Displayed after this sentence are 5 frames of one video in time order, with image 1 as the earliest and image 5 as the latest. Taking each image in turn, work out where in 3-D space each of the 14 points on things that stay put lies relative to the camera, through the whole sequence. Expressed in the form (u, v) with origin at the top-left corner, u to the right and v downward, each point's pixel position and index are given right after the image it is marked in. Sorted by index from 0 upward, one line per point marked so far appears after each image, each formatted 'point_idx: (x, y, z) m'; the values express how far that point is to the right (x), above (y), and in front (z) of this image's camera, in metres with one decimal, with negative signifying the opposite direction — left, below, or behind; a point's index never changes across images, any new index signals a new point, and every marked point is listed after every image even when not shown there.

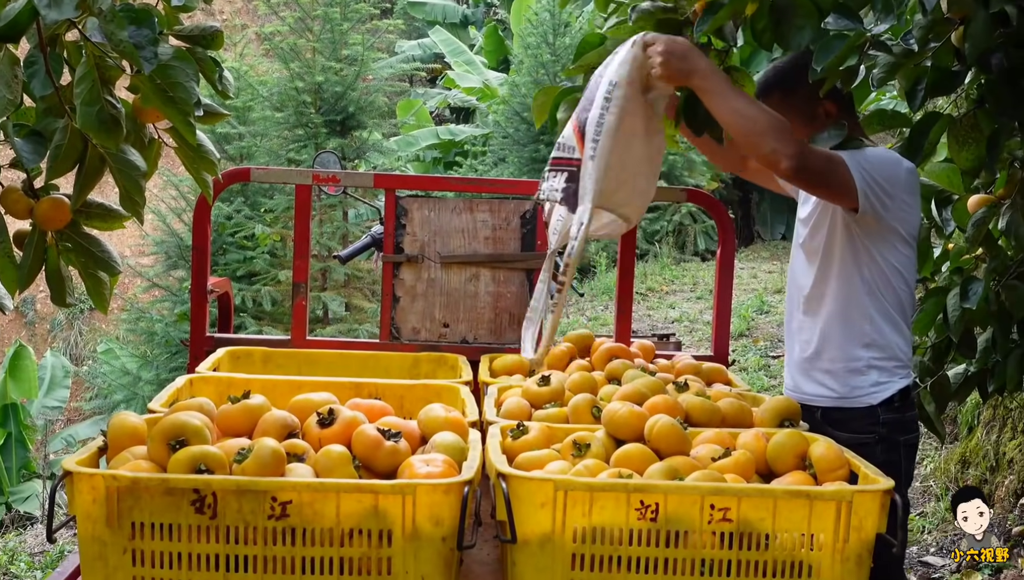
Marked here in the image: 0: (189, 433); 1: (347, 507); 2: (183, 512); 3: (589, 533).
0: (-0.5, -0.2, +1.6) m
1: (-0.2, -0.3, +1.5) m
2: (-0.5, -0.3, +1.5) m
3: (+0.1, -0.4, +1.5) m
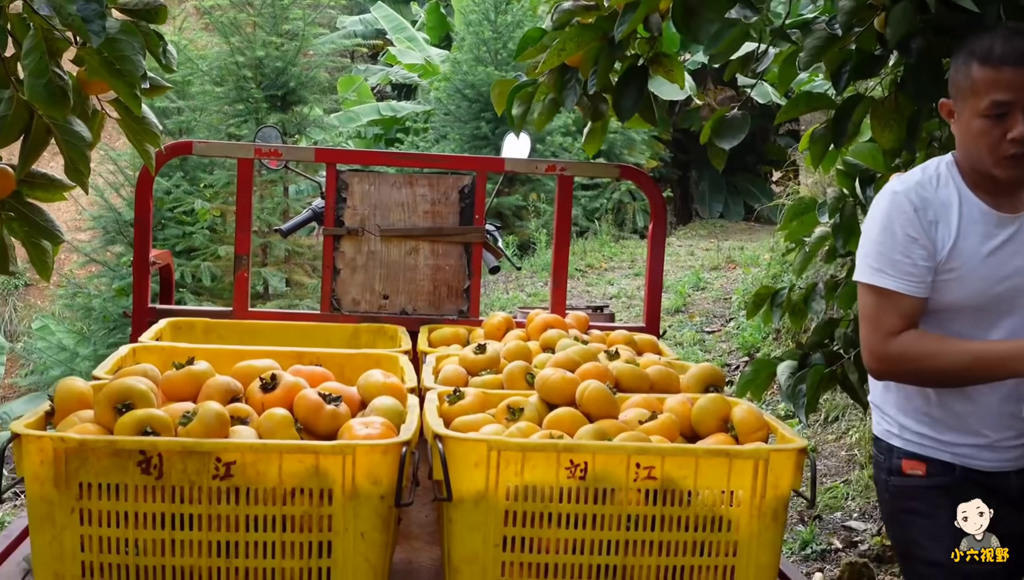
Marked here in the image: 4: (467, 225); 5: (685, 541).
0: (-0.6, -0.2, +1.6) m
1: (-0.3, -0.3, +1.6) m
2: (-0.6, -0.3, +1.6) m
3: (0.0, -0.3, +1.6) m
4: (-0.1, +0.2, +3.0) m
5: (+0.3, -0.4, +1.7) m
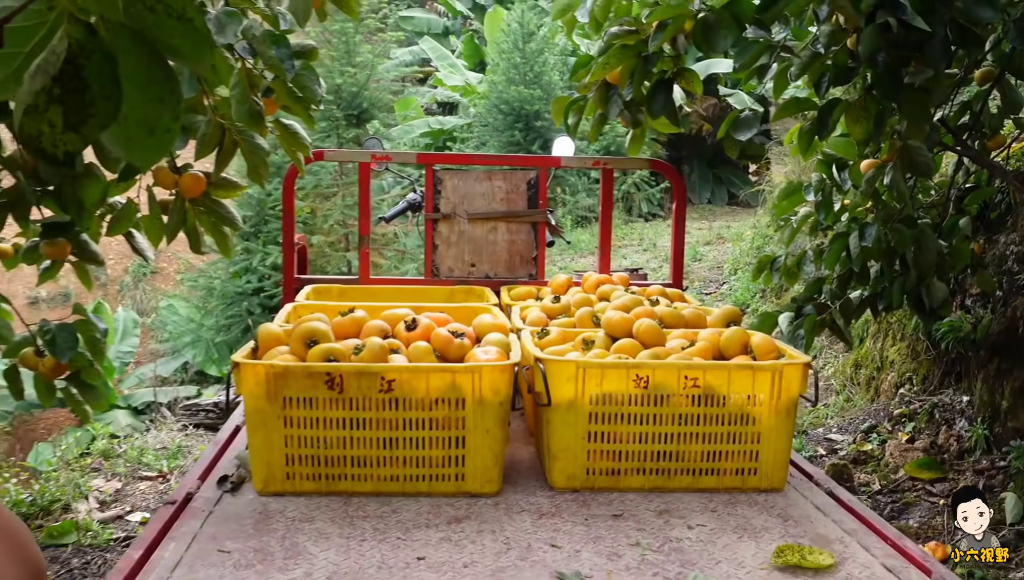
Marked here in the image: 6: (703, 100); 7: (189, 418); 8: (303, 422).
0: (-0.4, -0.1, +2.2) m
1: (-0.2, -0.2, +2.2) m
2: (-0.4, -0.2, +2.2) m
3: (+0.2, -0.2, +2.2) m
4: (+0.1, +0.3, +3.6) m
5: (+0.5, -0.3, +2.3) m
6: (+1.8, +1.7, +9.1) m
7: (-1.9, -0.8, +6.0) m
8: (-0.5, -0.3, +2.2) m
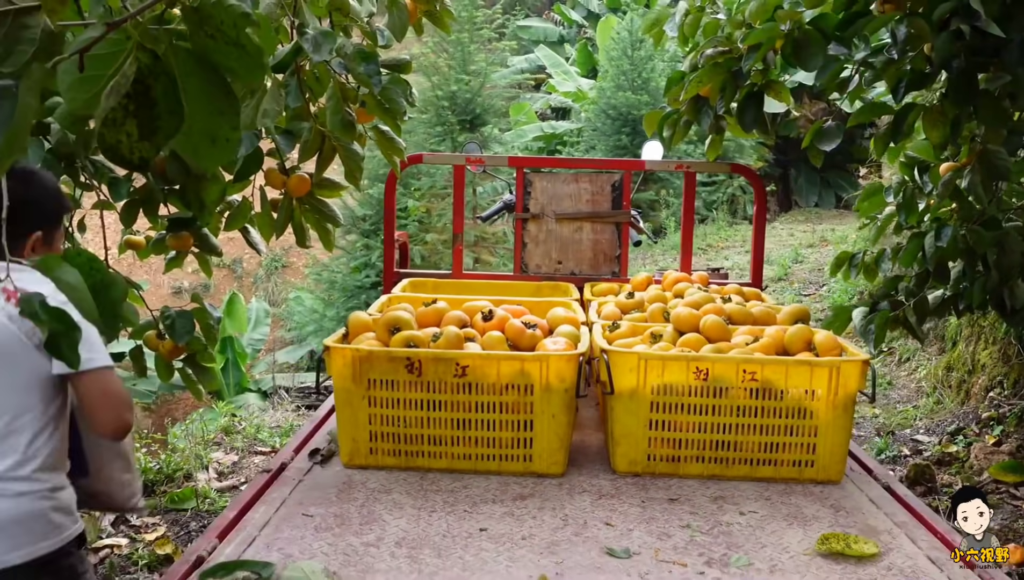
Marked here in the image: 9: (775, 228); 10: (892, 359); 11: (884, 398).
0: (-0.3, -0.1, +2.4) m
1: (0.0, -0.2, +2.3) m
2: (-0.3, -0.2, +2.4) m
3: (+0.4, -0.2, +2.3) m
4: (+0.4, +0.3, +3.7) m
5: (+0.6, -0.3, +2.3) m
6: (+2.7, +1.7, +9.0) m
7: (-1.3, -0.7, +6.3) m
8: (-0.3, -0.3, +2.4) m
9: (+3.2, +0.7, +12.0) m
10: (+2.3, -0.4, +6.0) m
11: (+2.0, -0.6, +5.5) m
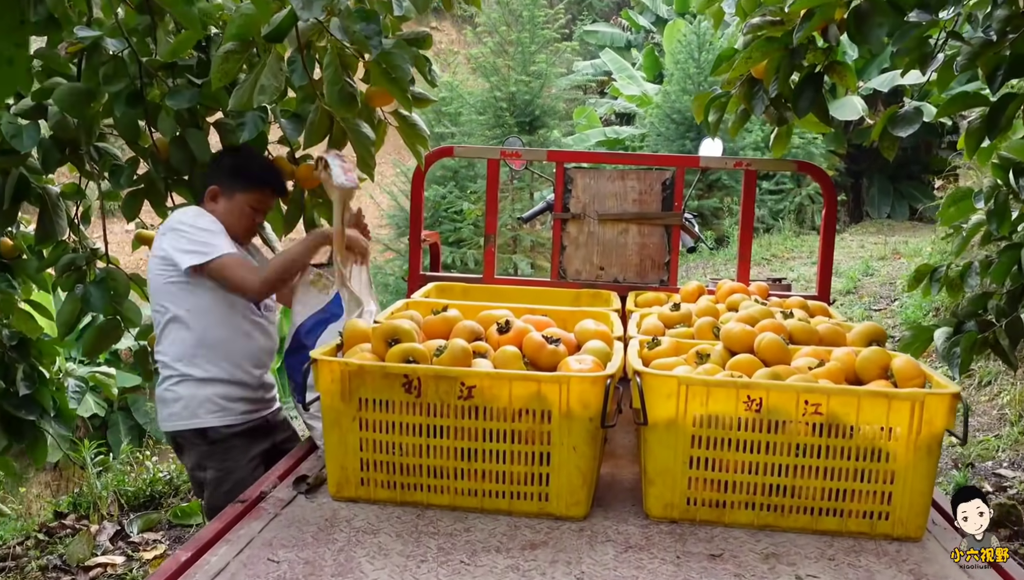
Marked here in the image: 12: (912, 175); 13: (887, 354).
0: (-0.2, -0.1, +2.1) m
1: (0.0, -0.2, +2.0) m
2: (-0.2, -0.2, +2.0) m
3: (+0.4, -0.3, +2.0) m
4: (+0.5, +0.3, +3.3) m
5: (+0.7, -0.3, +1.9) m
6: (+3.2, +1.6, +8.5) m
7: (-1.1, -0.7, +6.0) m
8: (-0.3, -0.3, +2.0) m
9: (+3.8, +0.6, +11.4) m
10: (+2.5, -0.5, +5.5) m
11: (+2.3, -0.7, +5.0) m
12: (+5.0, +1.4, +12.4) m
13: (+0.8, -0.1, +2.1) m
